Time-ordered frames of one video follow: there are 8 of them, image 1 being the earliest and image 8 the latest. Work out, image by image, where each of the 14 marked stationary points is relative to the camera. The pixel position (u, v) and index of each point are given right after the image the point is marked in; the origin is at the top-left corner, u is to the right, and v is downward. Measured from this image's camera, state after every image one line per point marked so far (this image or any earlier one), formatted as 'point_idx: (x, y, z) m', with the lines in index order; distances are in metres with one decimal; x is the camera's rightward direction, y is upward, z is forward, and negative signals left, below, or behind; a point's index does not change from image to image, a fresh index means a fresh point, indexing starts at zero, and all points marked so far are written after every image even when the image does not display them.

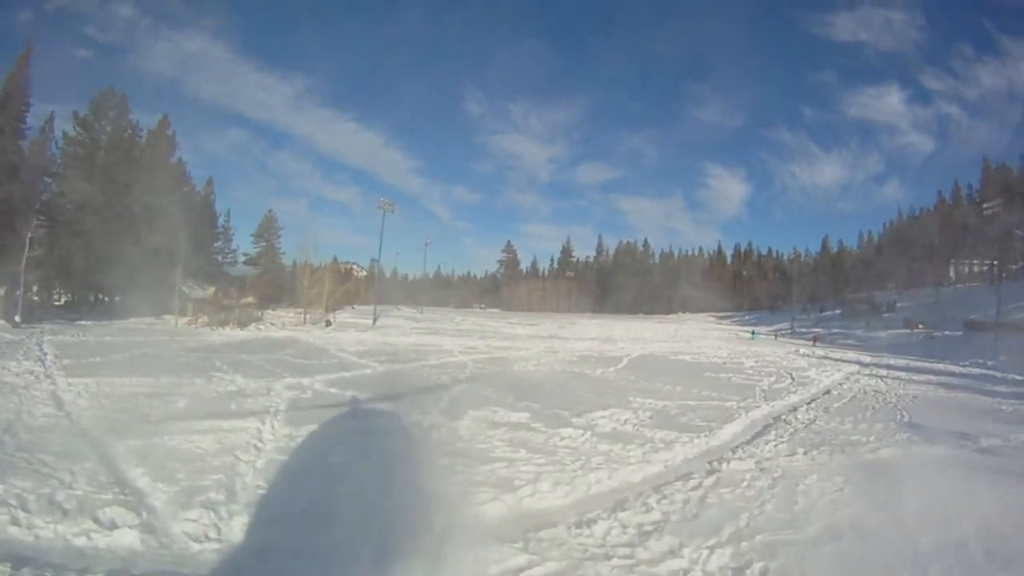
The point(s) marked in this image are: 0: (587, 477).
0: (+1.0, -2.5, +8.5) m
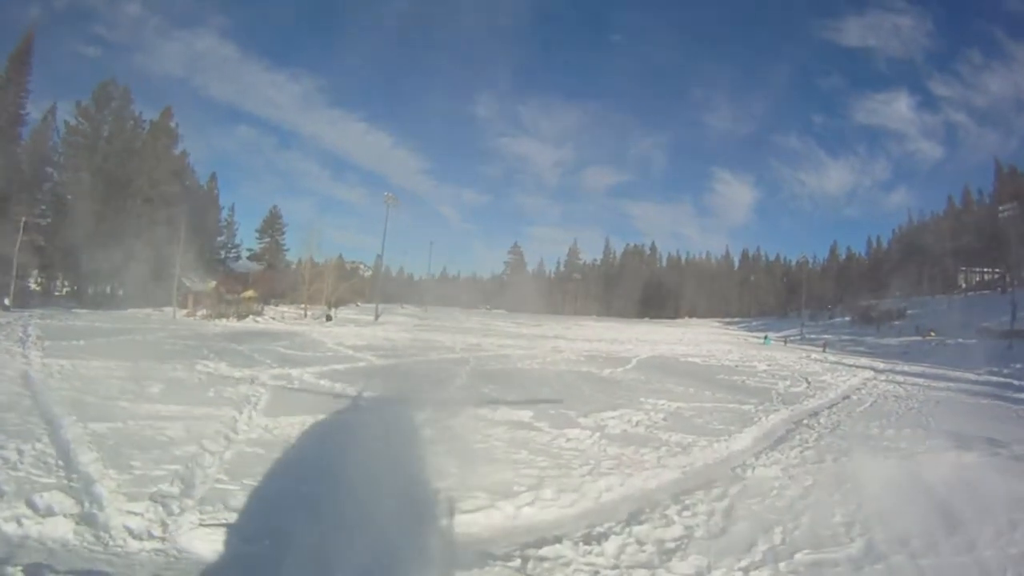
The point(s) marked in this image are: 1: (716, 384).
0: (+1.0, -2.3, +7.5) m
1: (+6.4, -2.9, +19.9) m
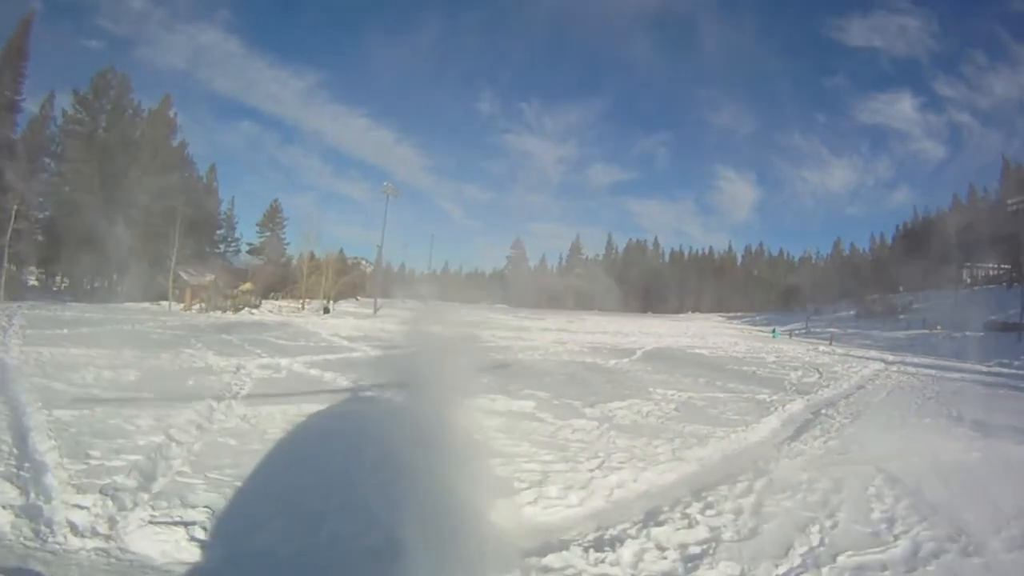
0: (+1.0, -2.0, +6.7) m
1: (+6.4, -2.6, +19.1) m
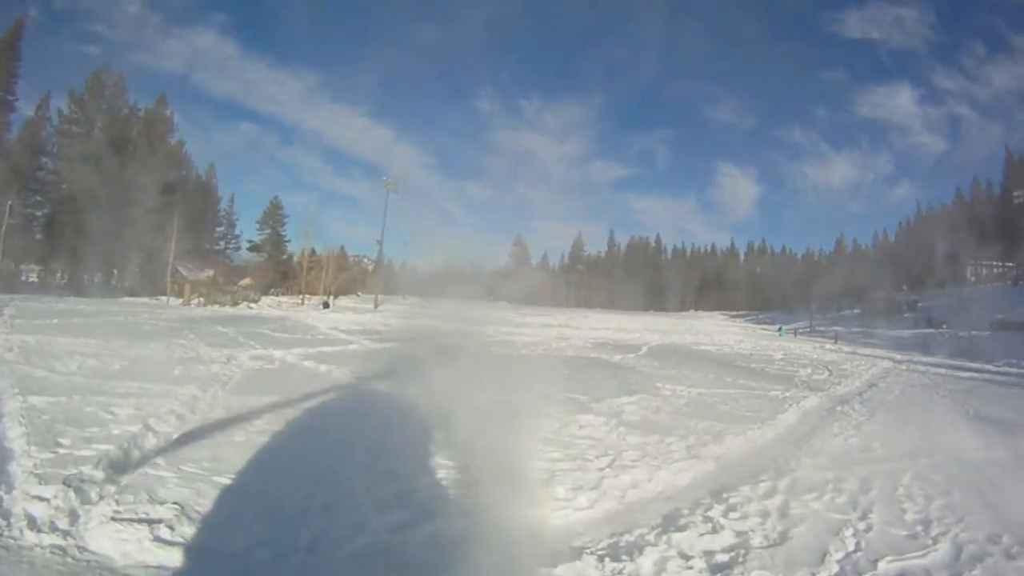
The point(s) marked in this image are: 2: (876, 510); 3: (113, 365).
0: (+1.0, -1.9, +6.2) m
1: (+6.5, -2.4, +18.6) m
2: (+3.7, -2.2, +6.5) m
3: (-7.0, -1.4, +11.3) m
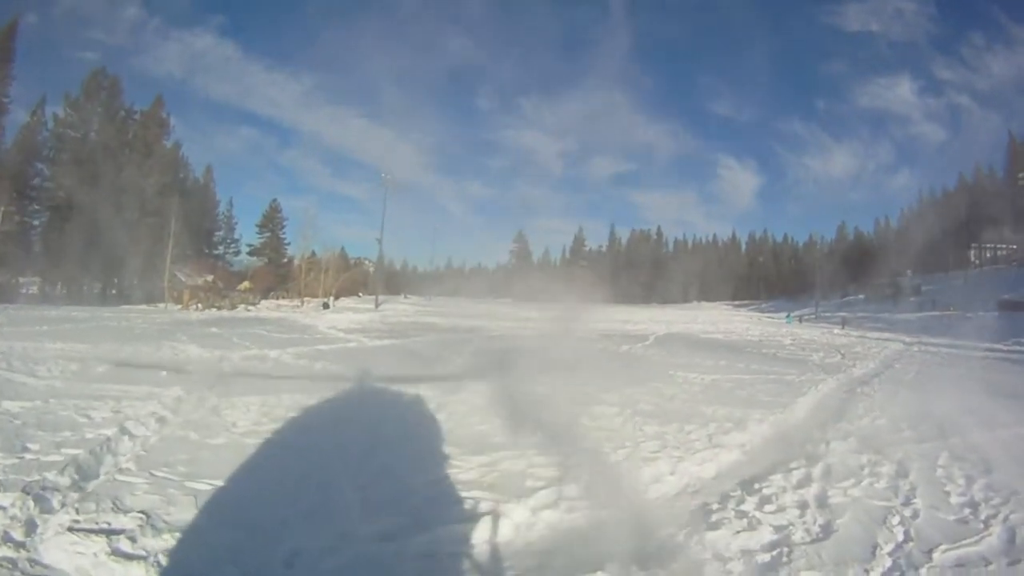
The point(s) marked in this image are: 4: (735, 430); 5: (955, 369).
0: (+1.1, -1.6, +5.7) m
1: (+6.6, -1.9, +18.0) m
2: (+3.8, -1.9, +5.9) m
3: (-7.0, -1.4, +10.8) m
4: (+2.6, -1.7, +7.5) m
5: (+13.1, -2.4, +18.9) m
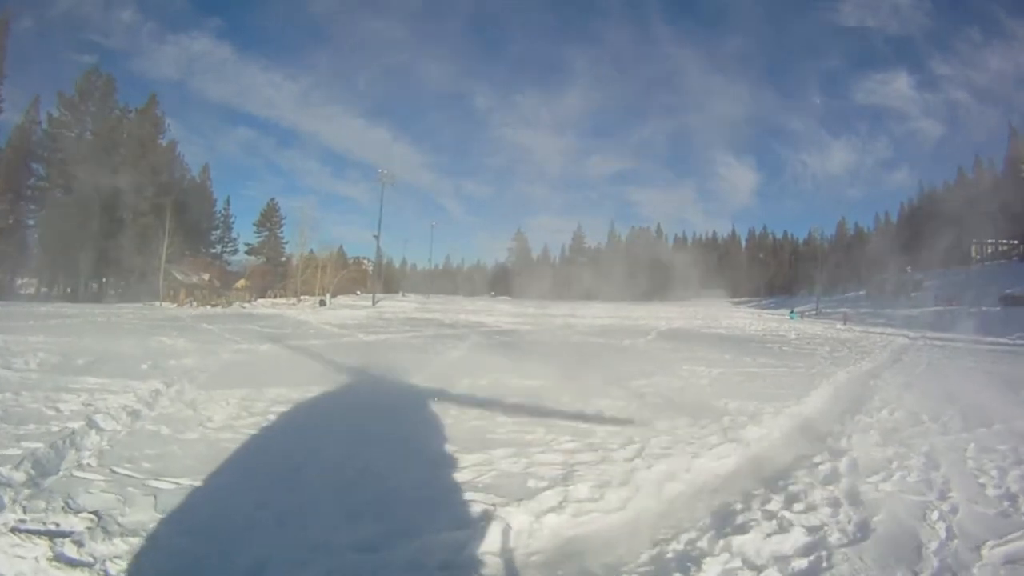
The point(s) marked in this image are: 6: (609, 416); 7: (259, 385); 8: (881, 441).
0: (+1.1, -1.5, +5.2) m
1: (+6.6, -1.7, +17.5) m
2: (+3.8, -1.8, +5.4) m
3: (-7.0, -1.2, +10.3) m
4: (+2.6, -1.5, +7.0) m
5: (+13.1, -2.2, +18.4) m
6: (+1.1, -1.5, +7.2) m
7: (-3.4, -1.3, +8.6) m
8: (+4.1, -1.7, +7.0) m
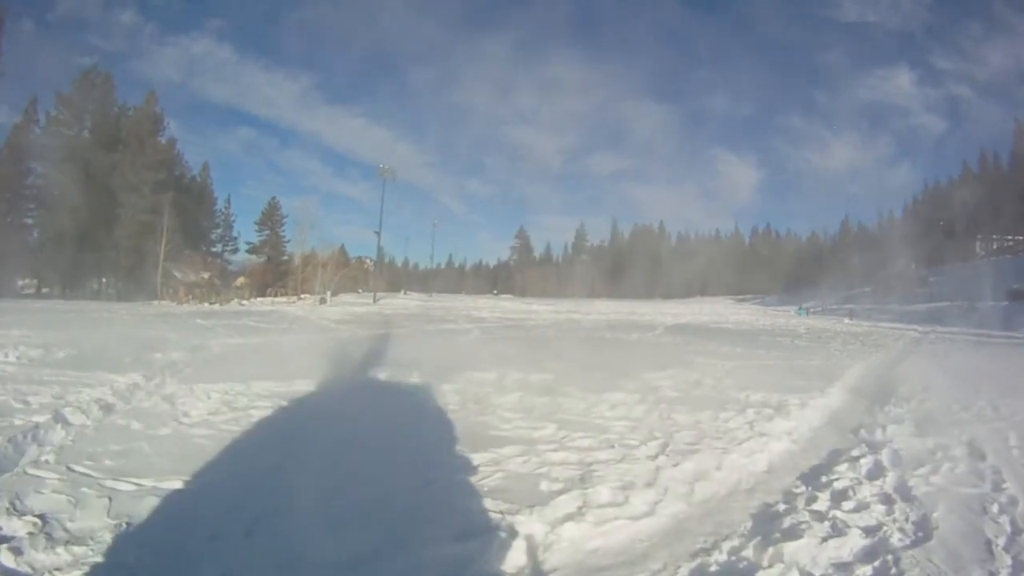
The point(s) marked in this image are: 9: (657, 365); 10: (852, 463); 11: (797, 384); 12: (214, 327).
0: (+1.1, -1.3, +4.6) m
1: (+6.7, -1.5, +16.9) m
2: (+3.8, -1.6, +4.9) m
3: (-6.9, -1.1, +9.7) m
4: (+2.7, -1.3, +6.4) m
5: (+13.2, -2.0, +17.8) m
6: (+1.2, -1.3, +6.6) m
7: (-3.3, -1.2, +8.1) m
8: (+4.1, -1.5, +6.4) m
9: (+2.4, -1.3, +10.7) m
10: (+2.6, -1.4, +4.9) m
11: (+4.1, -1.4, +9.1) m
12: (-7.0, -1.0, +14.8) m
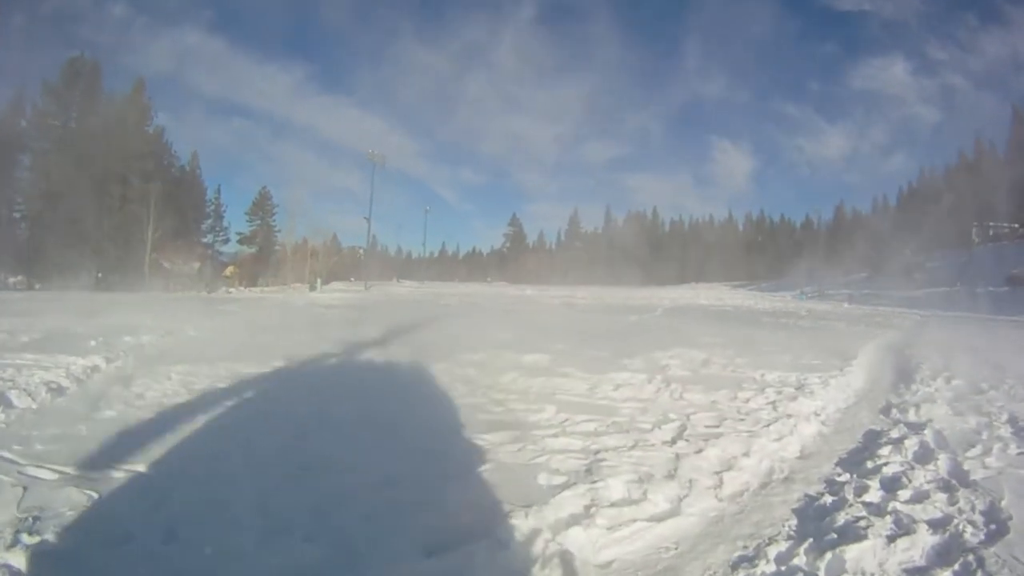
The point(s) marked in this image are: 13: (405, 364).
0: (+1.1, -1.0, +4.0) m
1: (+6.5, -1.0, +16.3) m
2: (+3.8, -1.3, +4.2) m
3: (-7.0, -0.8, +9.0) m
4: (+2.6, -1.0, +5.8) m
5: (+13.1, -1.3, +17.2) m
6: (+1.1, -1.0, +5.9) m
7: (-3.4, -0.9, +7.4) m
8: (+4.1, -1.2, +5.8) m
9: (+2.3, -0.9, +10.1) m
10: (+2.5, -1.1, +4.3) m
11: (+4.0, -1.0, +8.4) m
12: (-7.1, -0.6, +14.1) m
13: (-1.4, -1.0, +8.1) m
